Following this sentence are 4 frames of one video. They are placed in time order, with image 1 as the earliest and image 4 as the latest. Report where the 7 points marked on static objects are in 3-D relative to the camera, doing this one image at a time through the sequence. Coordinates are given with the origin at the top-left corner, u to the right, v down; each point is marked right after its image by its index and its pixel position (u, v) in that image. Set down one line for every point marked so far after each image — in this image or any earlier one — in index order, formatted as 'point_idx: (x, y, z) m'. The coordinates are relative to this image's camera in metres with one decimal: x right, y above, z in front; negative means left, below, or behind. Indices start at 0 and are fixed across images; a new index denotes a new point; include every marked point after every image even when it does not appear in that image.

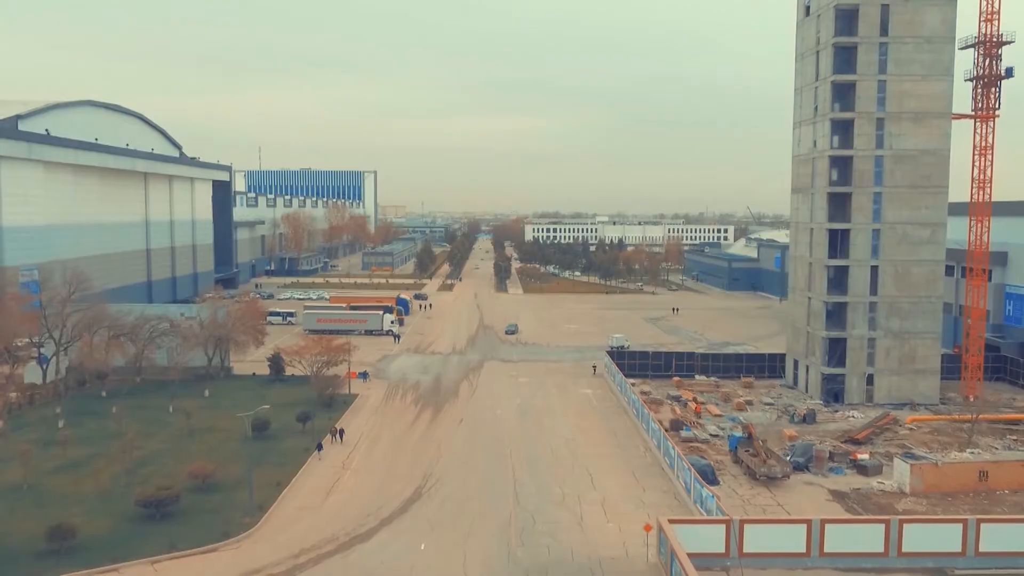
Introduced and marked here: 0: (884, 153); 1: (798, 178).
0: (+5.0, +1.8, +15.4) m
1: (+4.3, +1.6, +16.9) m
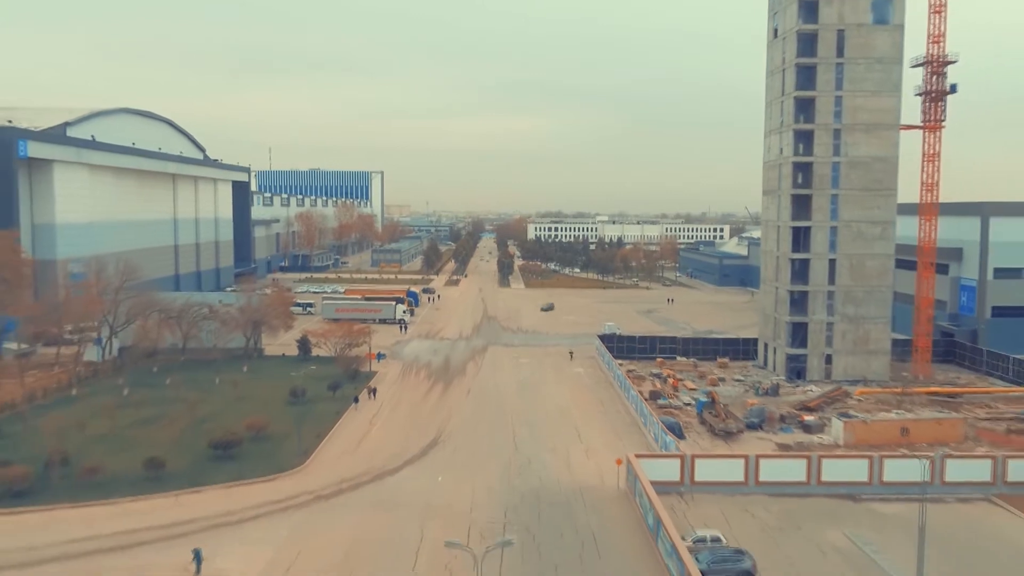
0: (+5.1, +2.0, +17.5) m
1: (+4.3, +1.8, +19.1) m
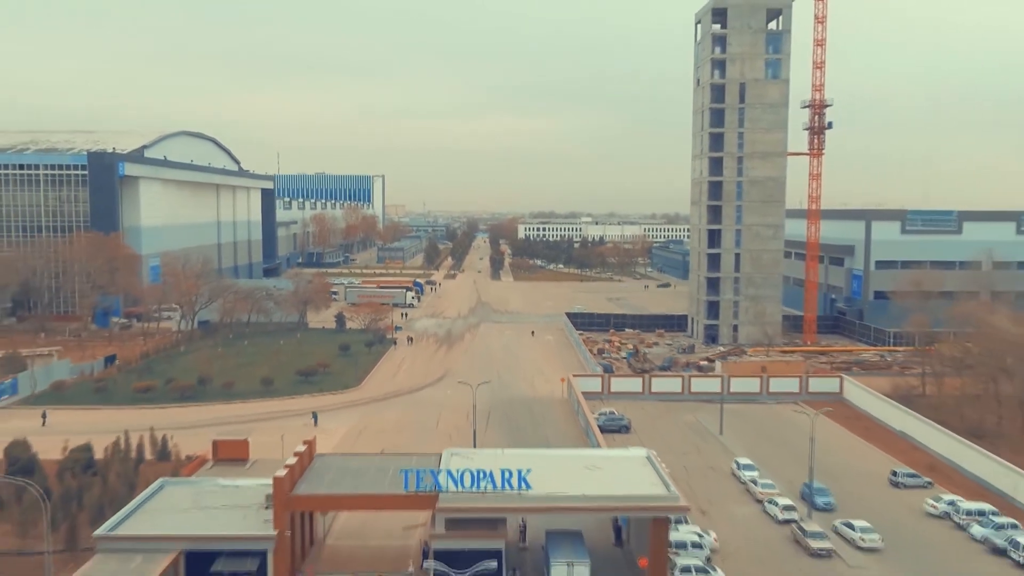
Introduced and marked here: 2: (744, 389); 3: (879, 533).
0: (+4.8, +2.2, +23.6) m
1: (+4.0, +2.1, +25.1) m
2: (+3.4, -1.5, +16.5) m
3: (+3.0, -2.0, +9.5) m
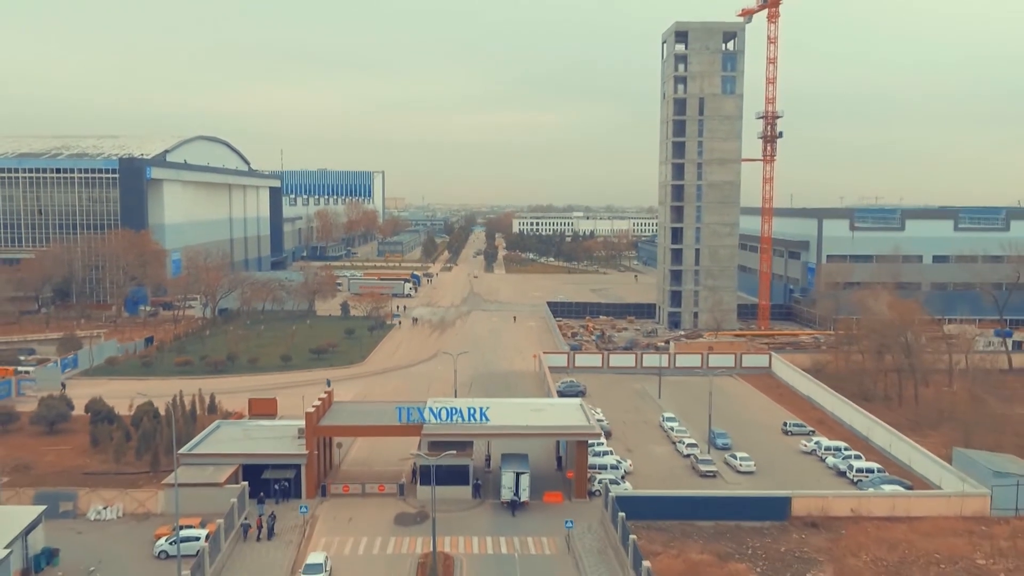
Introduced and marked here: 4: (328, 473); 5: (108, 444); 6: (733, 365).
0: (+4.4, +2.5, +26.6) m
1: (+3.7, +2.3, +28.2) m
2: (+3.0, -1.3, +19.5) m
3: (+2.7, -1.9, +12.5) m
4: (-1.8, -1.8, +11.3) m
5: (-4.4, -1.7, +12.4) m
6: (+3.8, -1.3, +19.6) m
